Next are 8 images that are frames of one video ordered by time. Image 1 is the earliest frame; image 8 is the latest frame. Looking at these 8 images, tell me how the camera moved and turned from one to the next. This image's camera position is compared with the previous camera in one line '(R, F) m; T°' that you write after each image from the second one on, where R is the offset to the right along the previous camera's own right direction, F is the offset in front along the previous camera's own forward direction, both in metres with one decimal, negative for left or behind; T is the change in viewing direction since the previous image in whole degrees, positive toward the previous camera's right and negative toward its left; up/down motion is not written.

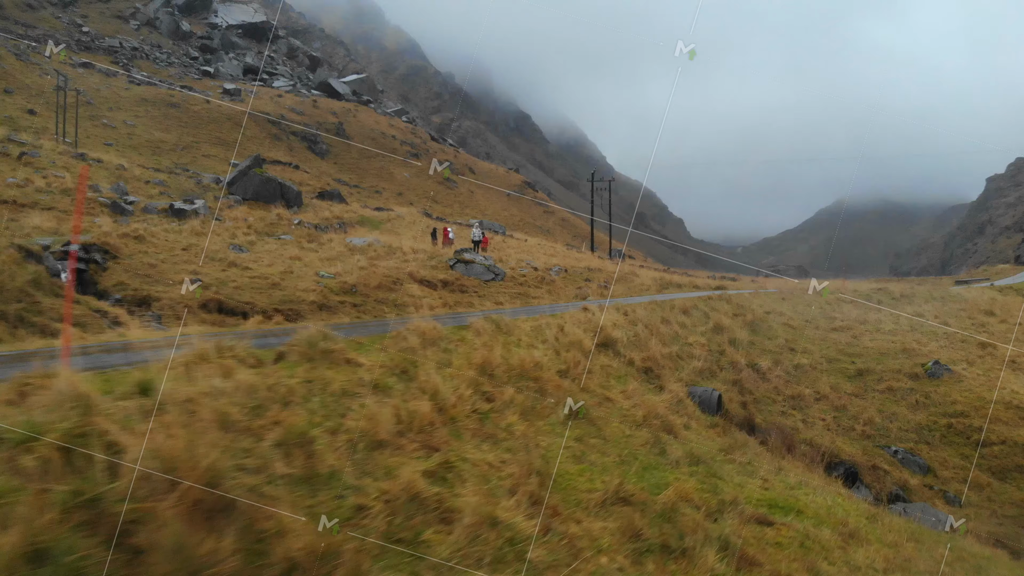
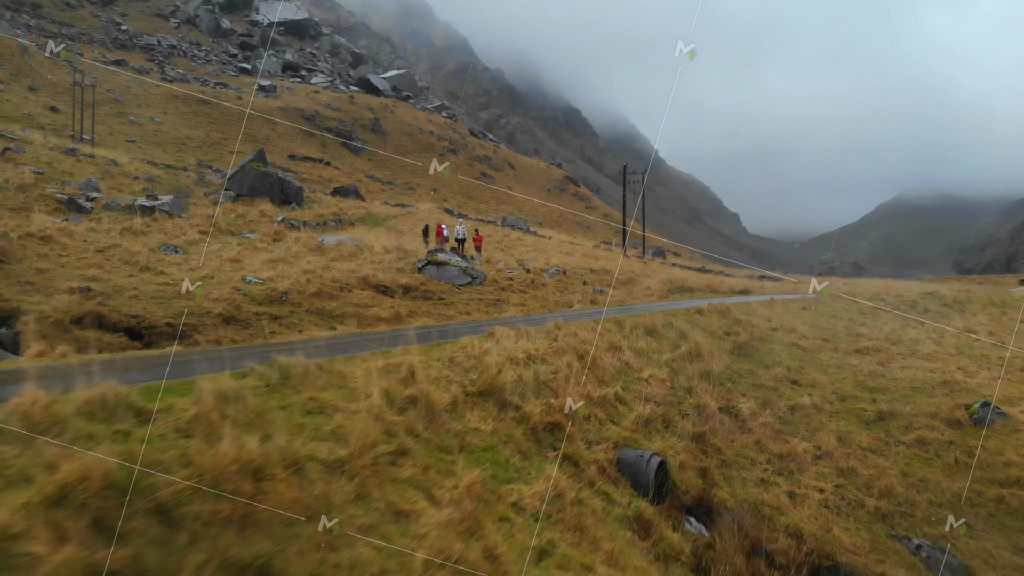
(+1.0, +1.7) m; -4°
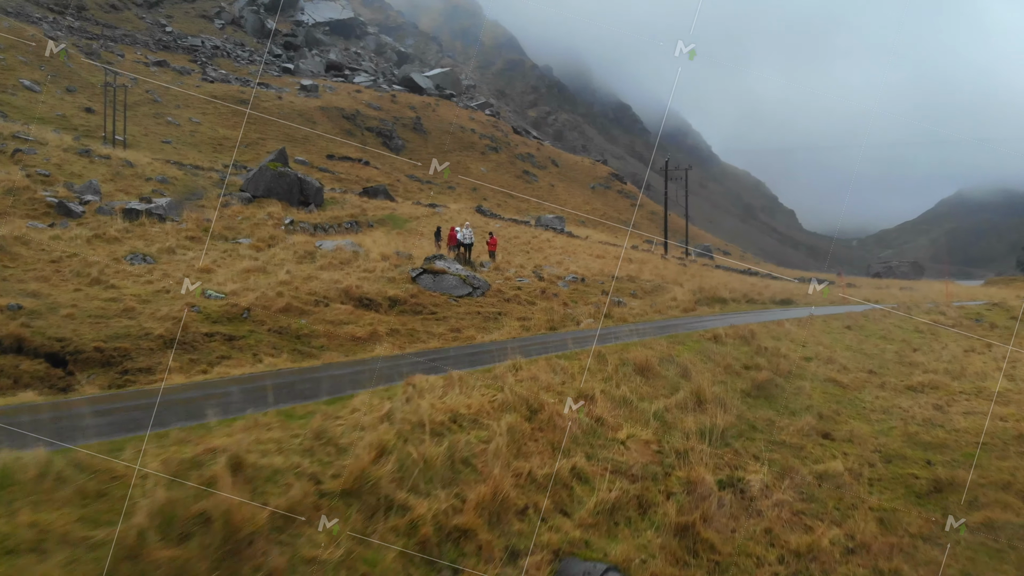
(+0.5, +1.2) m; -3°
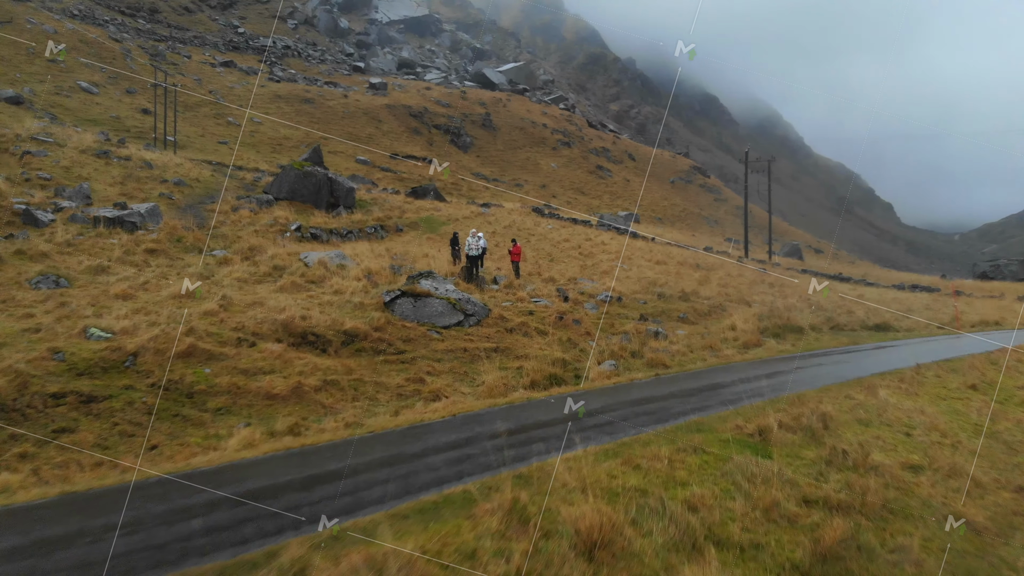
(+0.8, +2.3) m; -6°
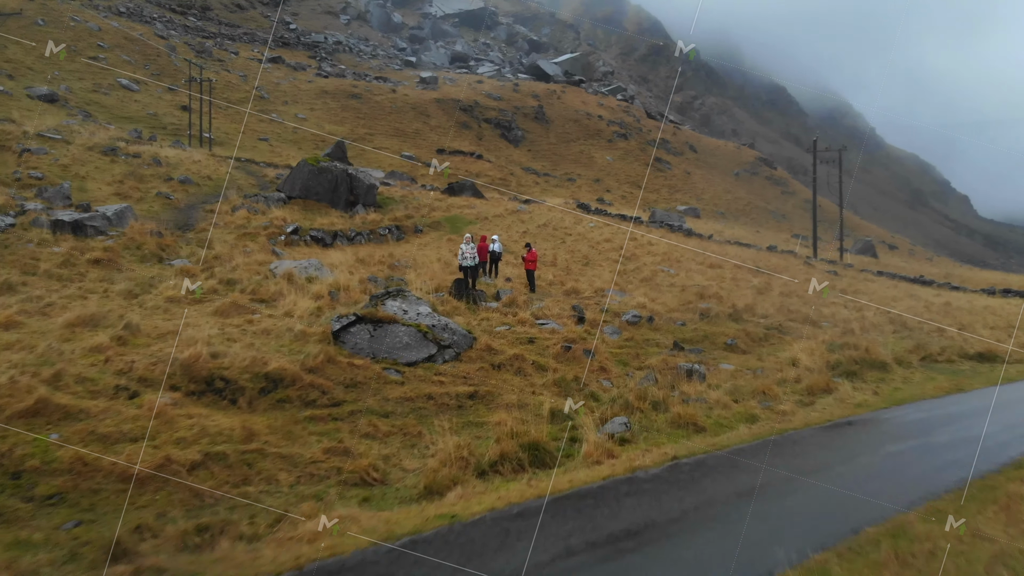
(+0.6, +1.8) m; -4°
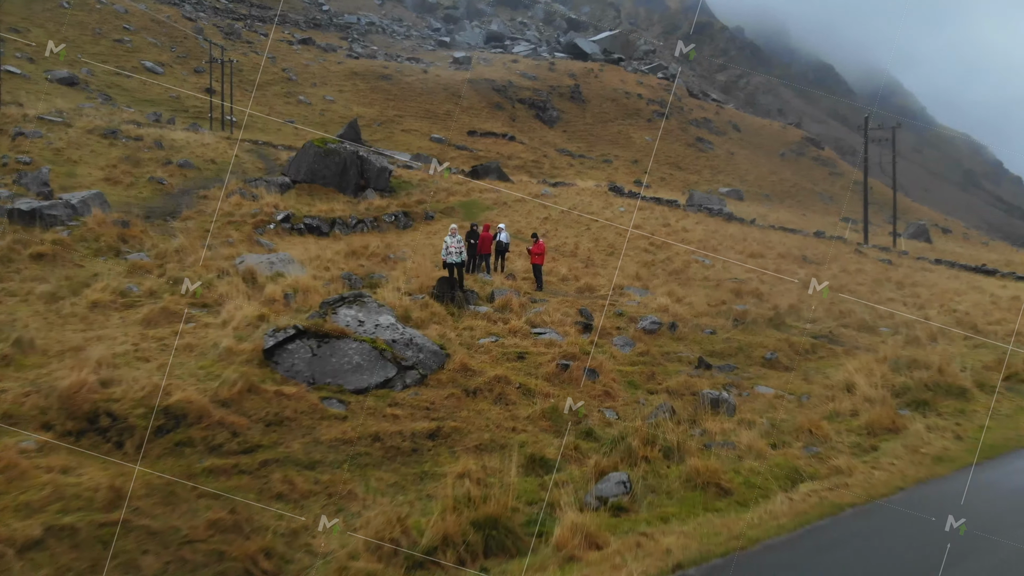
(+0.4, +1.2) m; -3°
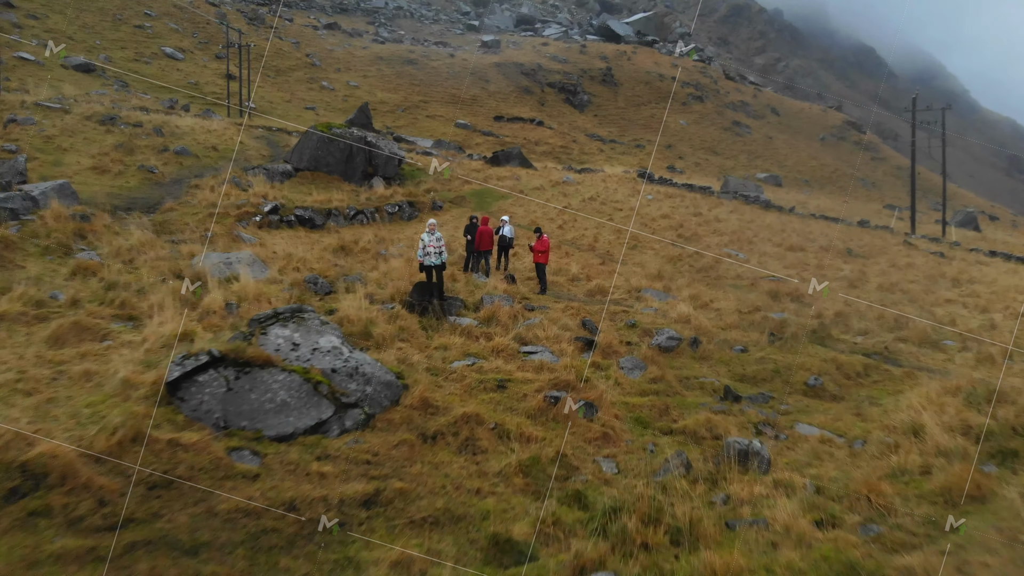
(+0.3, +1.0) m; -2°
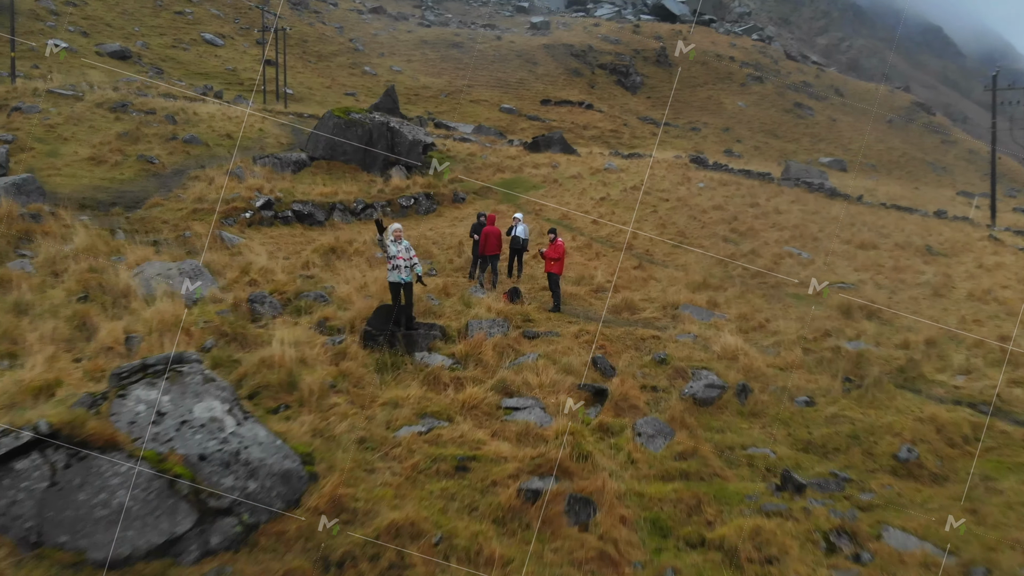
(+0.3, +1.3) m; -4°
